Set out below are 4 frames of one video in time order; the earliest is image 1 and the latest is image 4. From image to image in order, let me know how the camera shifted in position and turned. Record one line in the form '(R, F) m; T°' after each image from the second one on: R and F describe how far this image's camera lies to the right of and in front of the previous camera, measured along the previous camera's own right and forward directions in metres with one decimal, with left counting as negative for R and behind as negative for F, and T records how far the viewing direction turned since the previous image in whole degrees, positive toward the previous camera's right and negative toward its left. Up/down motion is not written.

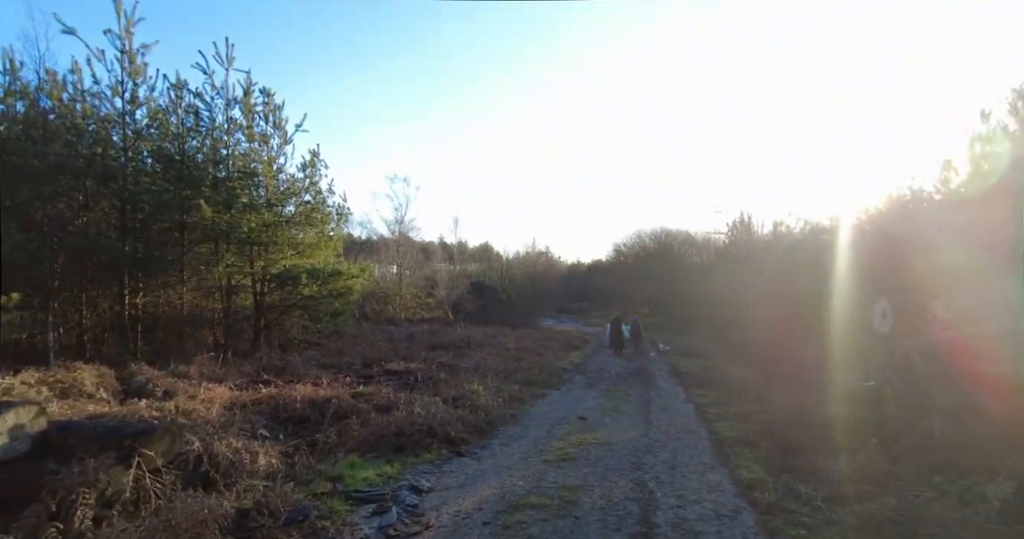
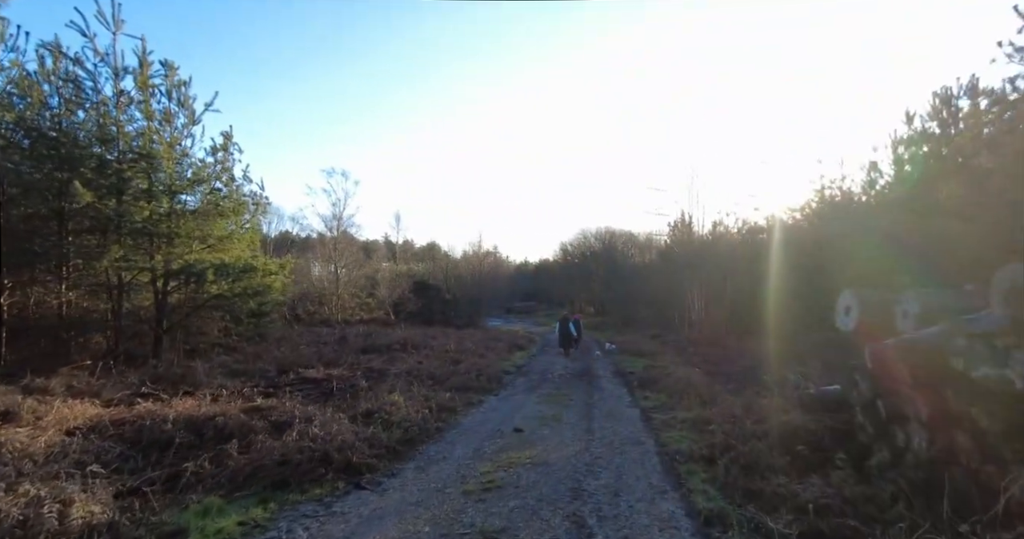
(+0.3, +1.1) m; +5°
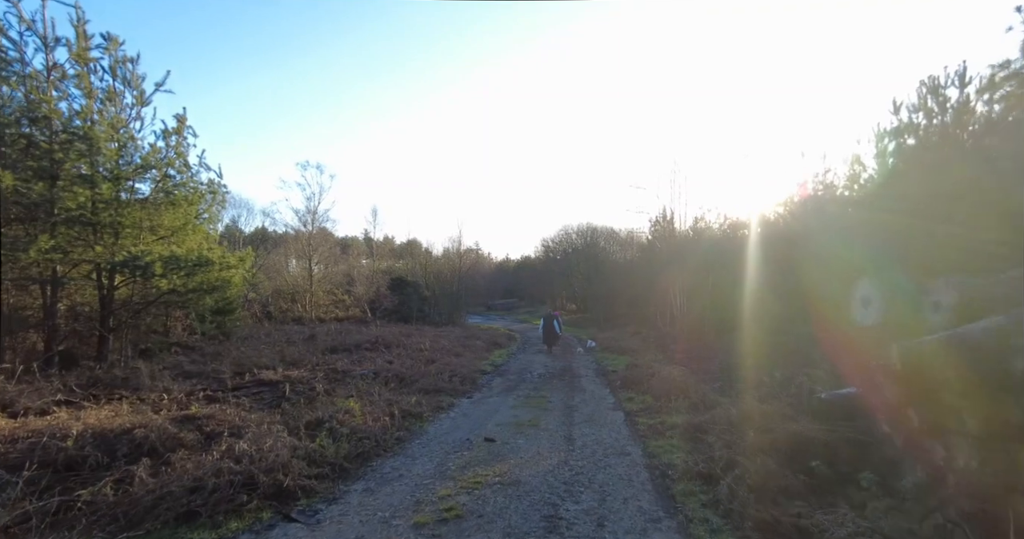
(+0.1, +0.9) m; +2°
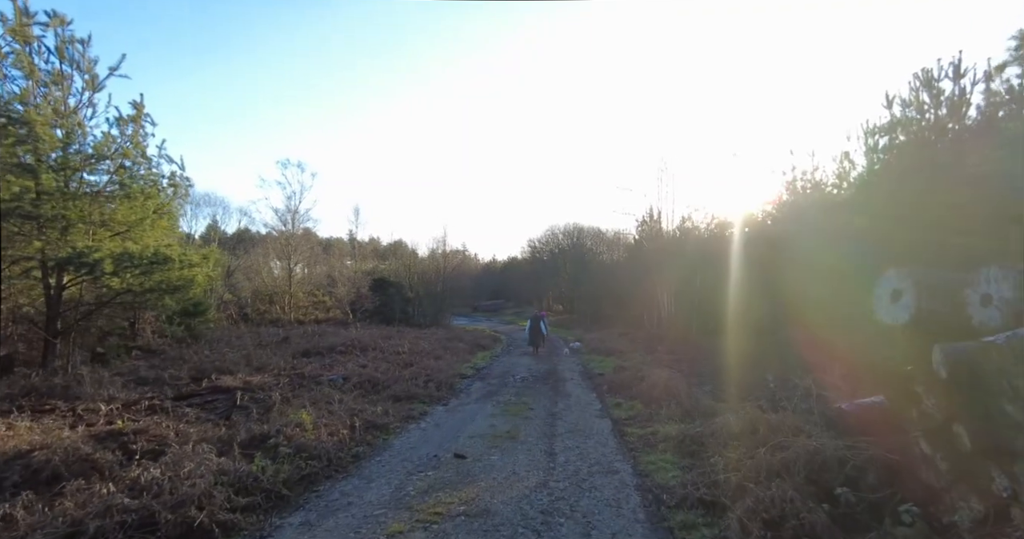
(+0.2, +0.8) m; +1°
